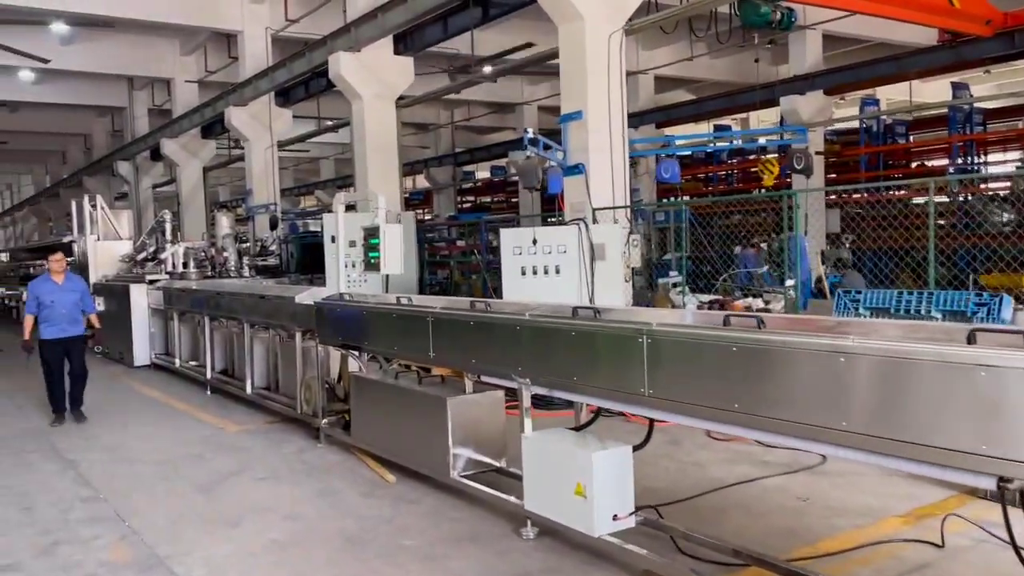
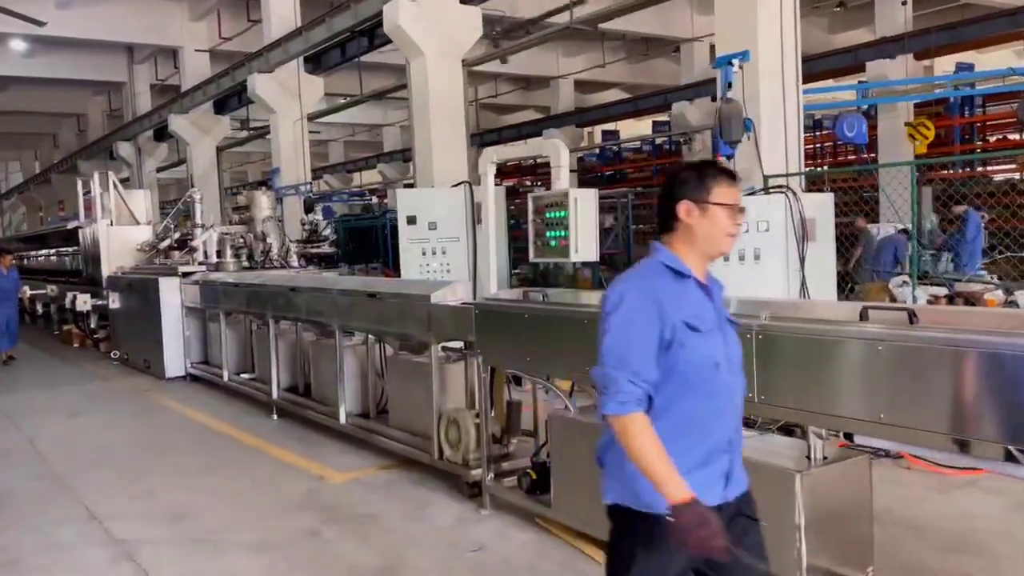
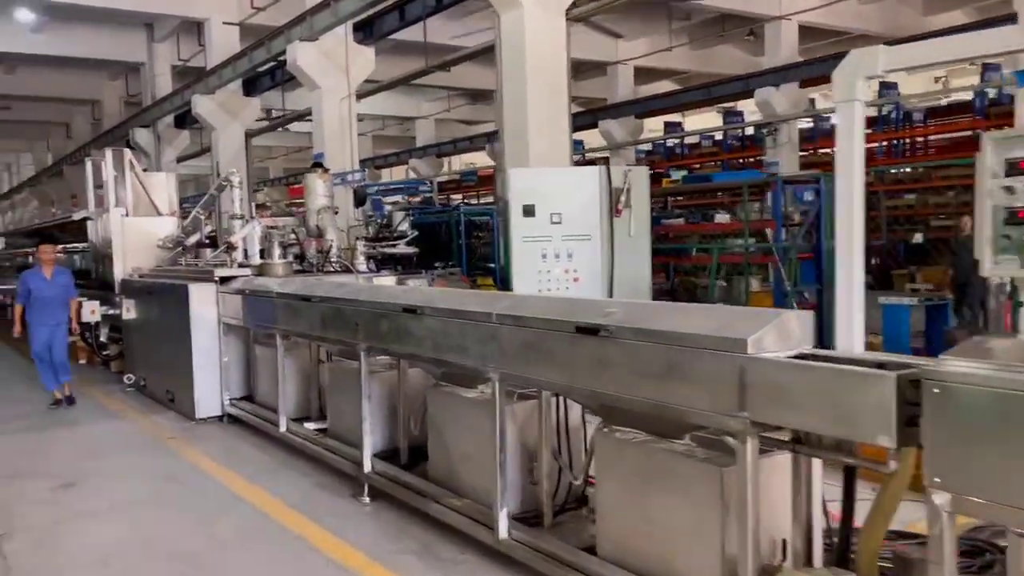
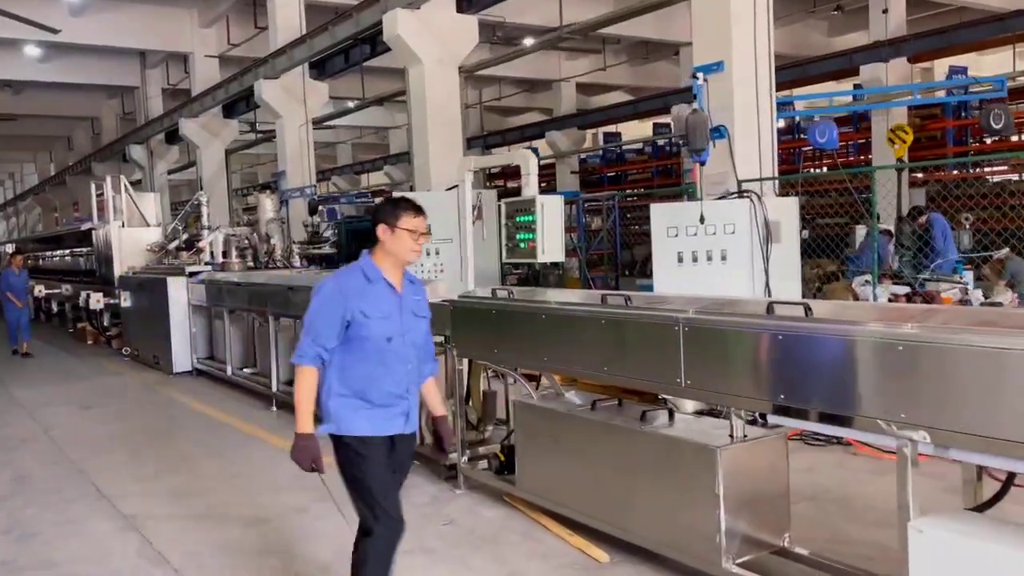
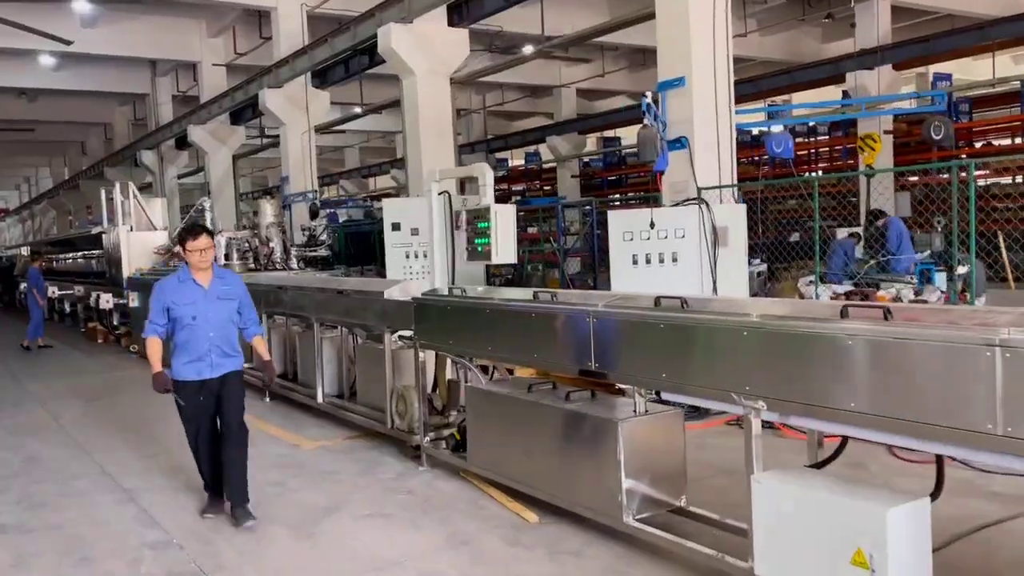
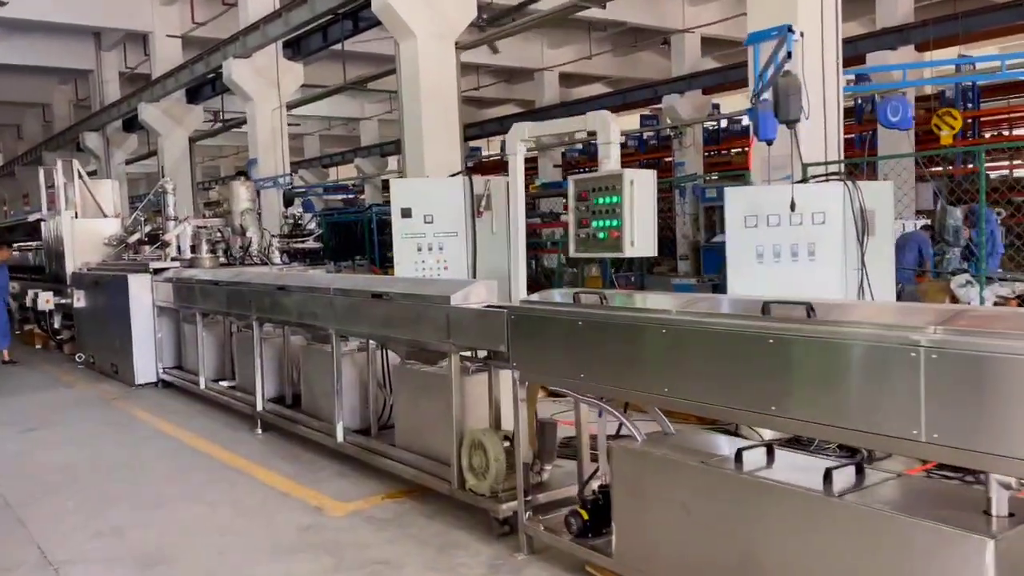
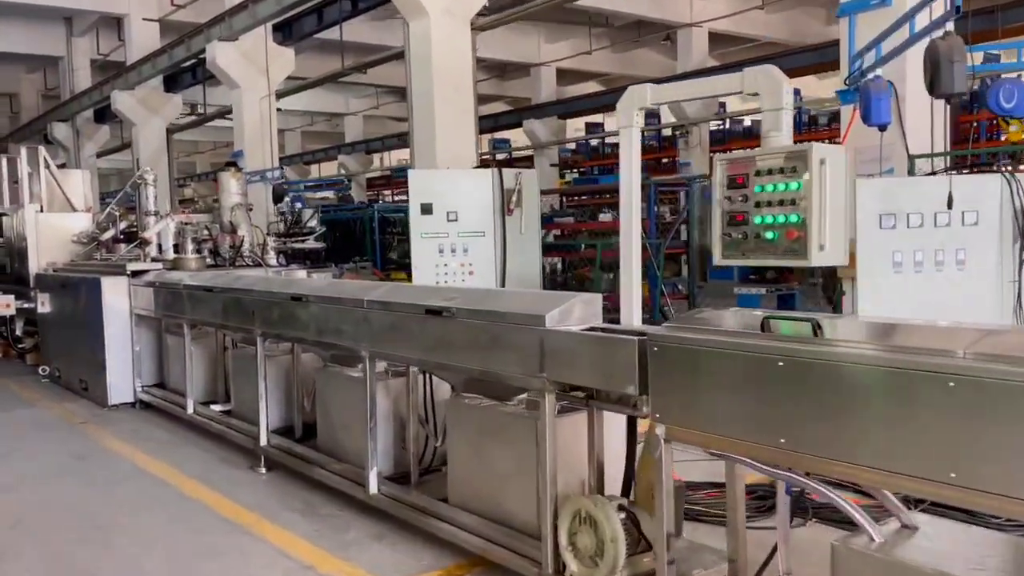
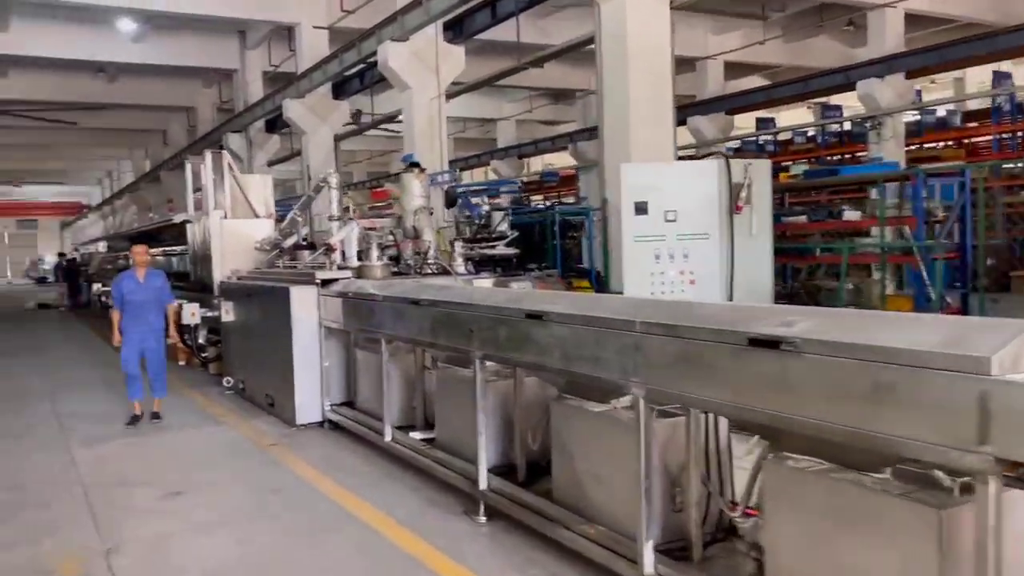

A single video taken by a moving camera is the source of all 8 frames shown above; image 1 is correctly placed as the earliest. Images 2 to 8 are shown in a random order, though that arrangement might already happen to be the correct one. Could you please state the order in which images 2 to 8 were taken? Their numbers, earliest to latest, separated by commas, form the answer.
5, 4, 2, 6, 7, 3, 8
